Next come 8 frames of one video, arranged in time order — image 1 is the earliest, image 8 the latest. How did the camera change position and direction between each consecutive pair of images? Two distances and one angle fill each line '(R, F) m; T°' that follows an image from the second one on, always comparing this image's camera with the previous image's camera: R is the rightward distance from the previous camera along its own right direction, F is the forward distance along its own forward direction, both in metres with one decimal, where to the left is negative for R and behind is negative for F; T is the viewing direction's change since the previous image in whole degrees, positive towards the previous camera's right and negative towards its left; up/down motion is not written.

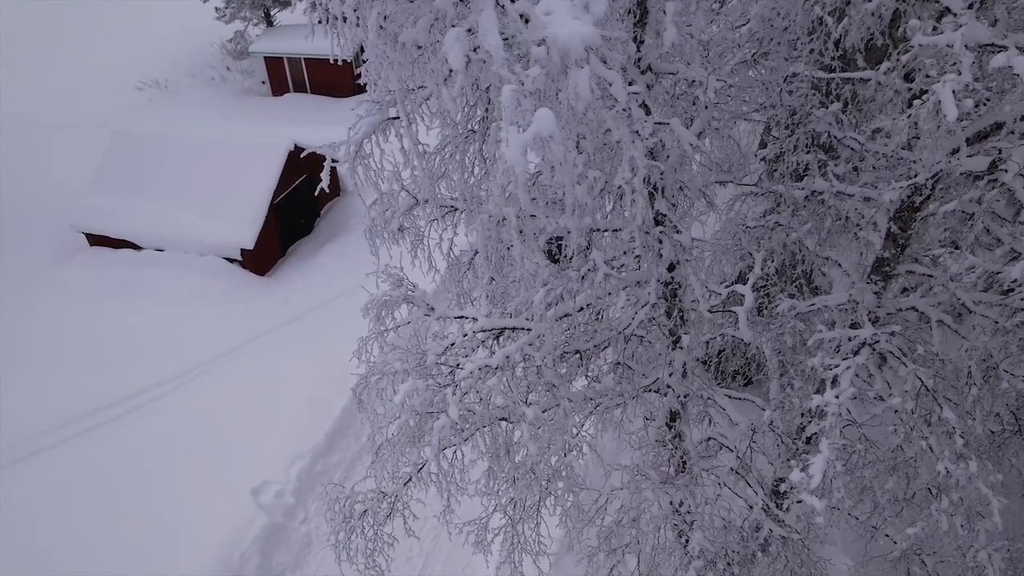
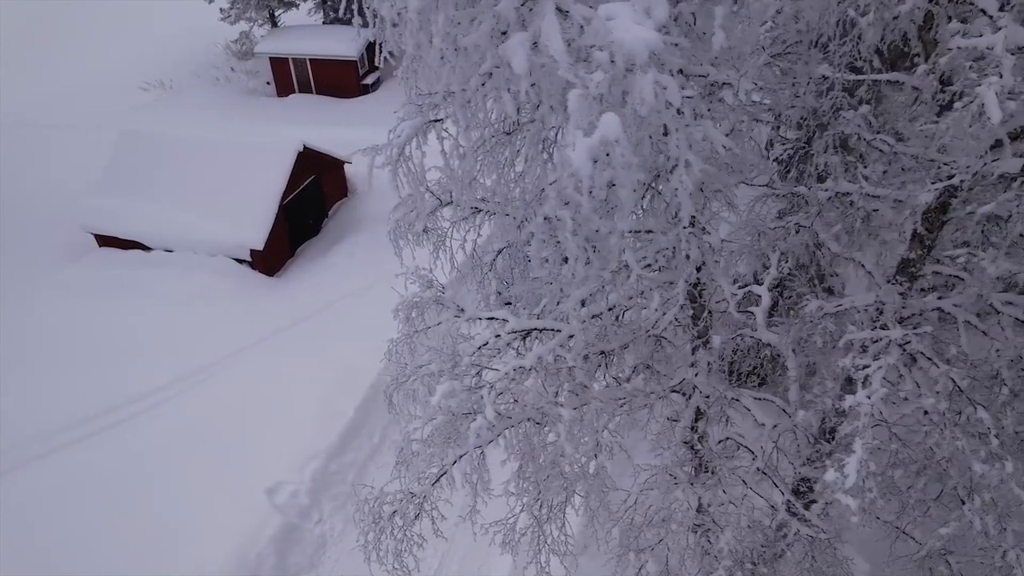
(-0.3, 0.0) m; 0°
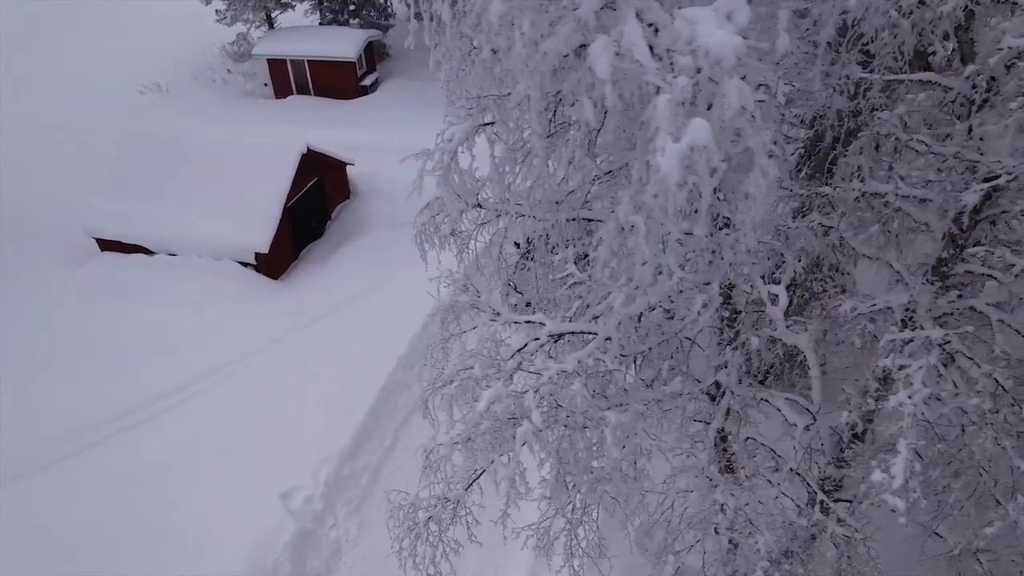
(-0.4, 0.0) m; 0°
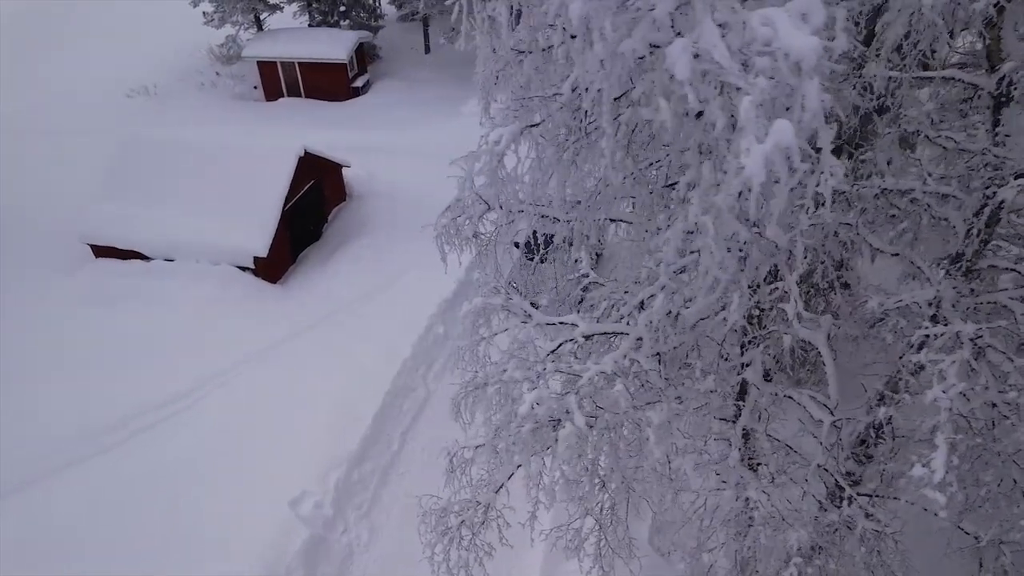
(-0.4, 0.0) m; +1°
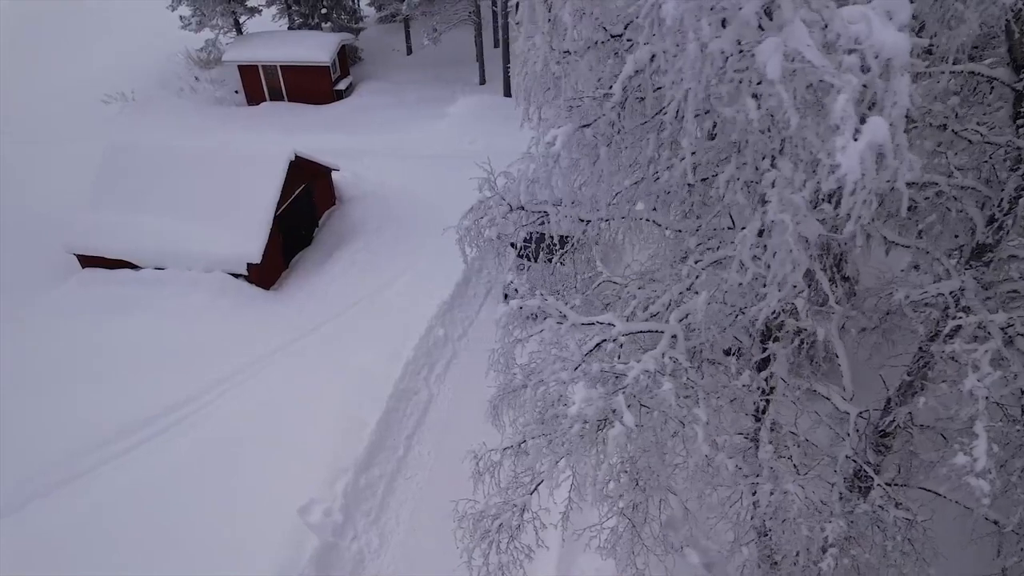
(-0.5, 0.0) m; +2°
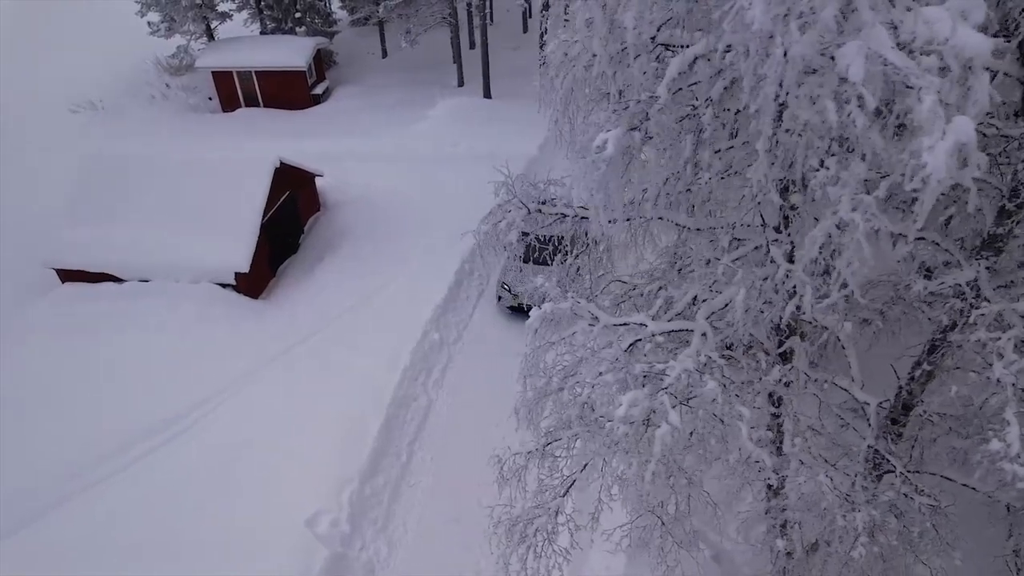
(-0.5, 0.0) m; +2°
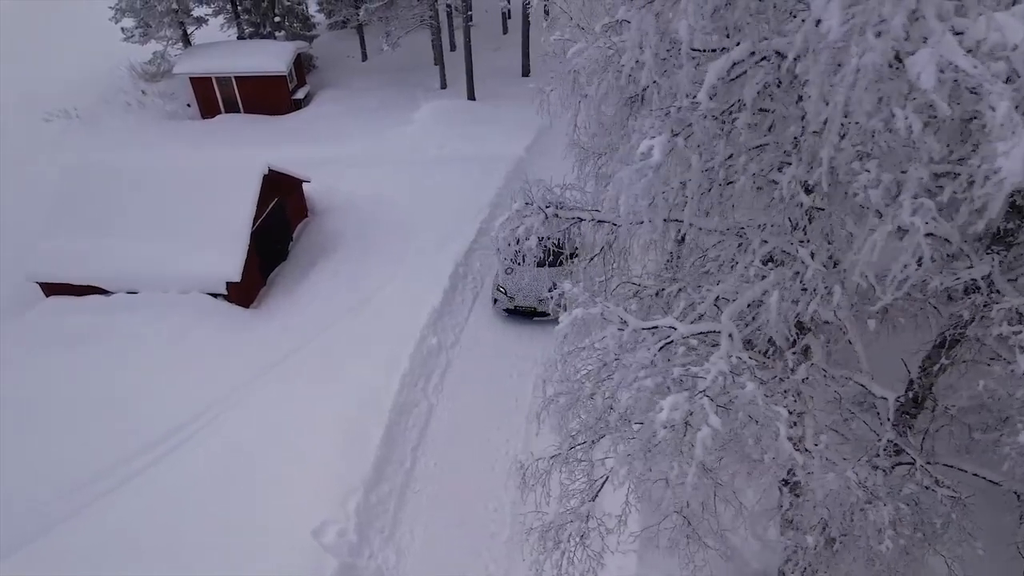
(-0.4, 0.0) m; +2°
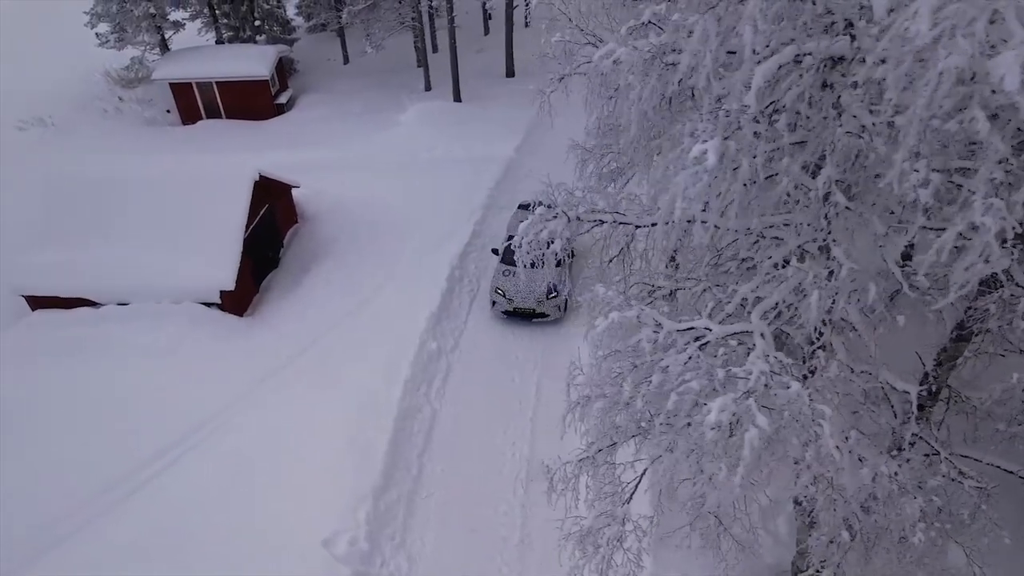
(-0.5, 0.0) m; +2°
